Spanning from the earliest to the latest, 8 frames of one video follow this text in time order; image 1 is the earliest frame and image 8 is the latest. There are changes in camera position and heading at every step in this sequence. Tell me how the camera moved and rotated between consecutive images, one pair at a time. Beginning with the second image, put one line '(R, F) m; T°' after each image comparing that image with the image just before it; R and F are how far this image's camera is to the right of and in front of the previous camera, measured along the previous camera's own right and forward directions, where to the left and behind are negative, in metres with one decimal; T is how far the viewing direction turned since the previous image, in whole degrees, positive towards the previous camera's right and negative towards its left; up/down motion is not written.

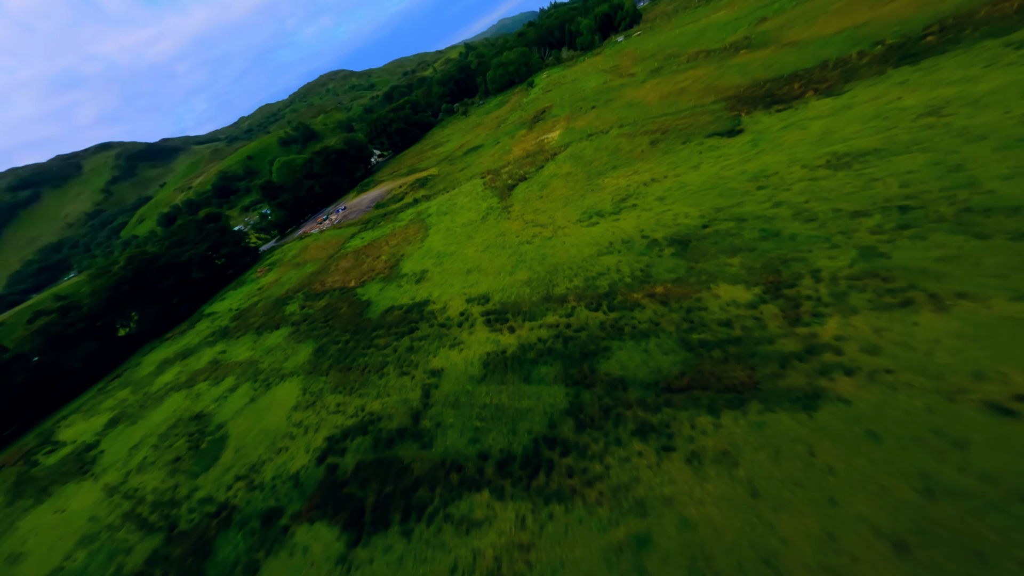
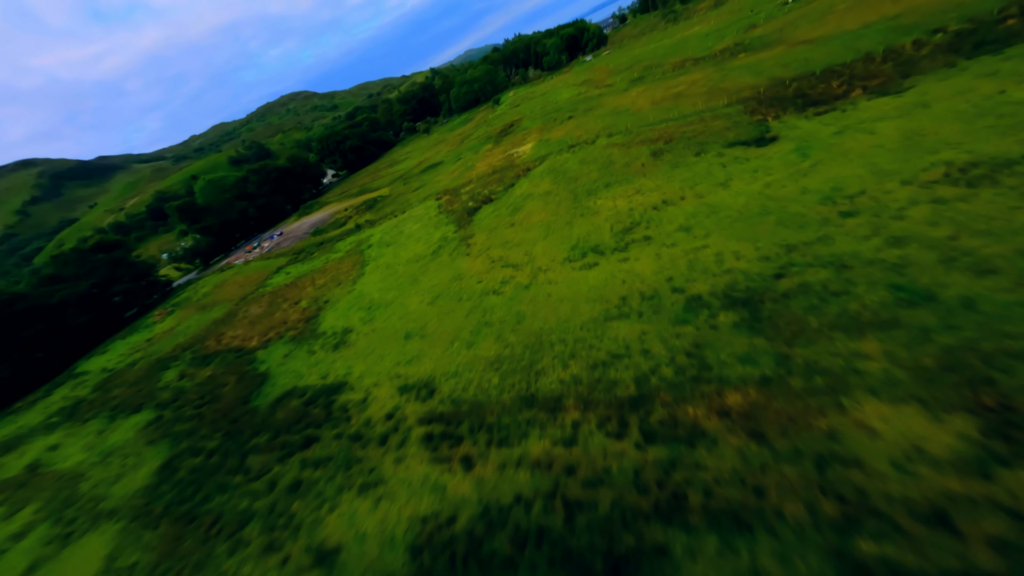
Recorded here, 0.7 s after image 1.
(+0.6, +8.7) m; +5°
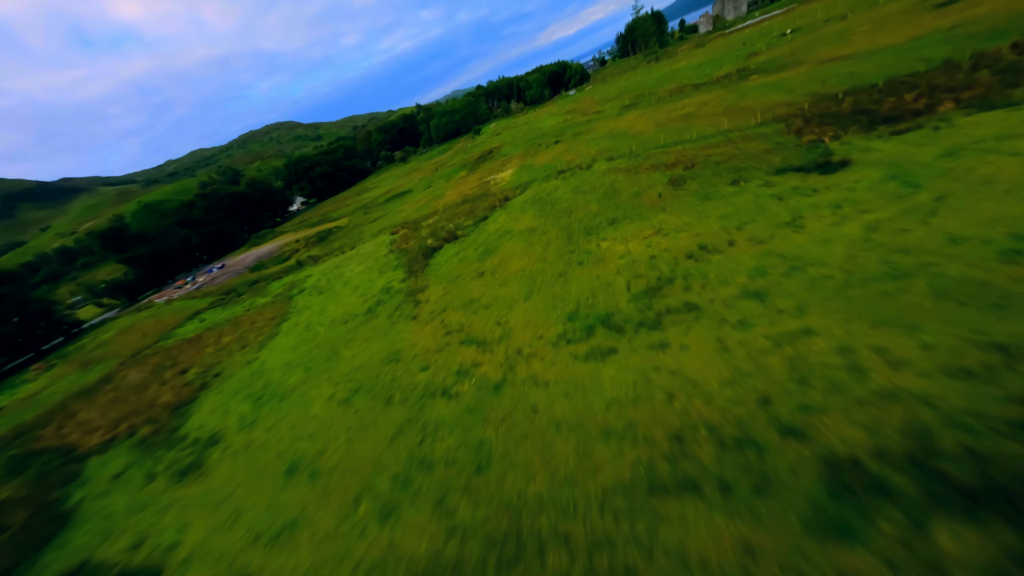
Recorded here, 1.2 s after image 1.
(+0.7, +7.2) m; +3°
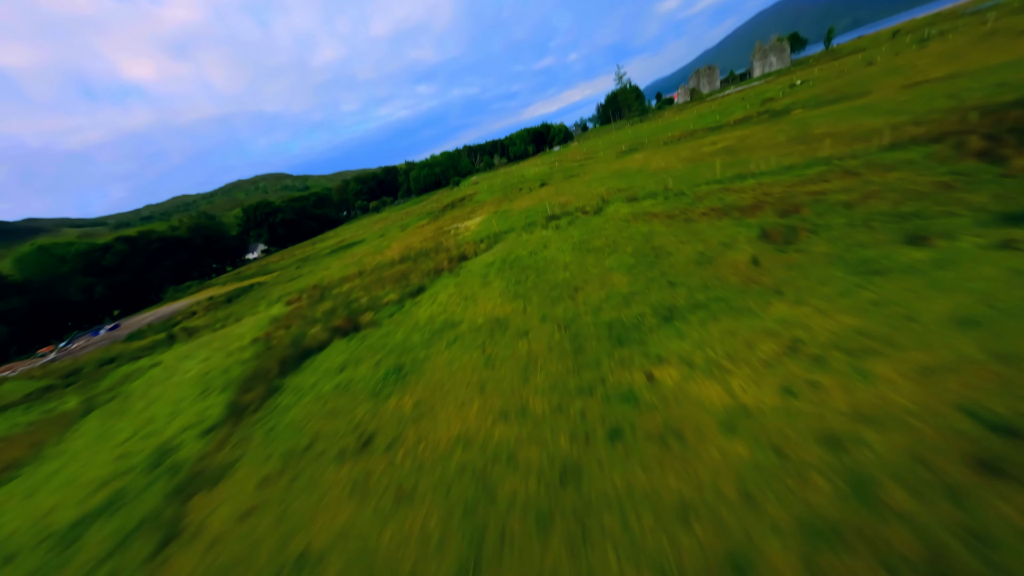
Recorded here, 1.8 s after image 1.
(+1.0, +9.7) m; +3°
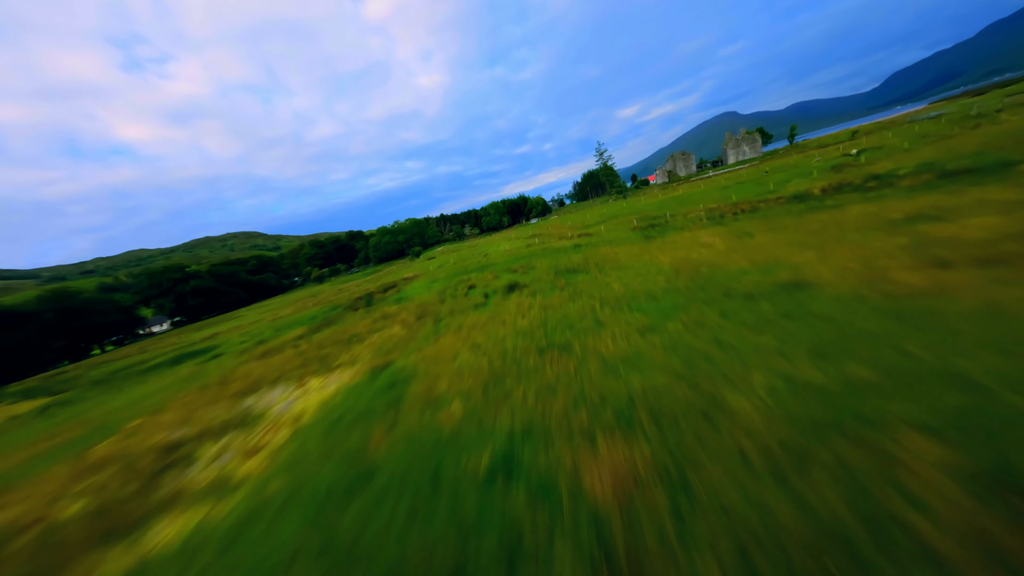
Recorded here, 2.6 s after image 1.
(+1.5, +14.5) m; +4°
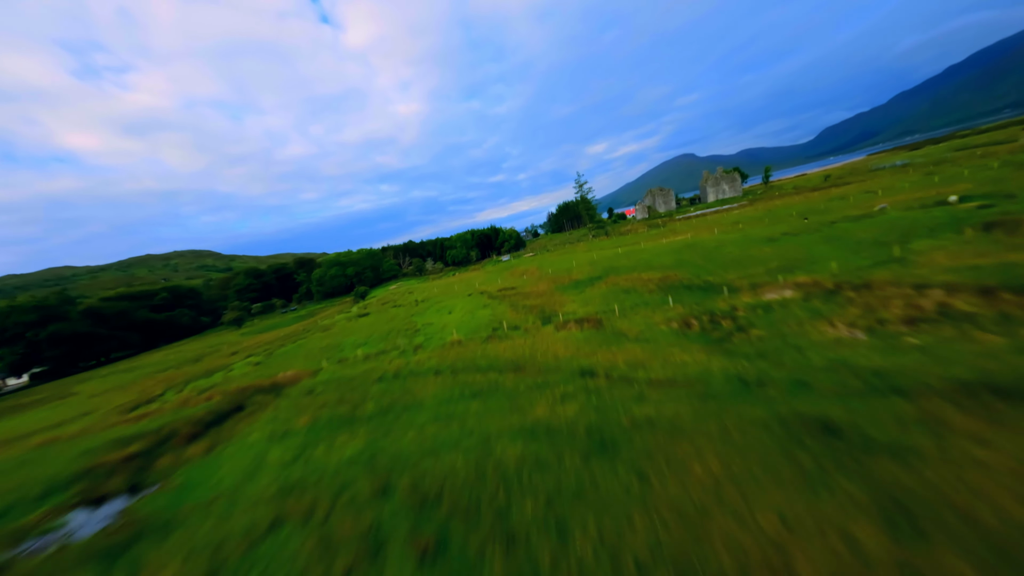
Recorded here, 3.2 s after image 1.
(+1.0, +11.6) m; +4°
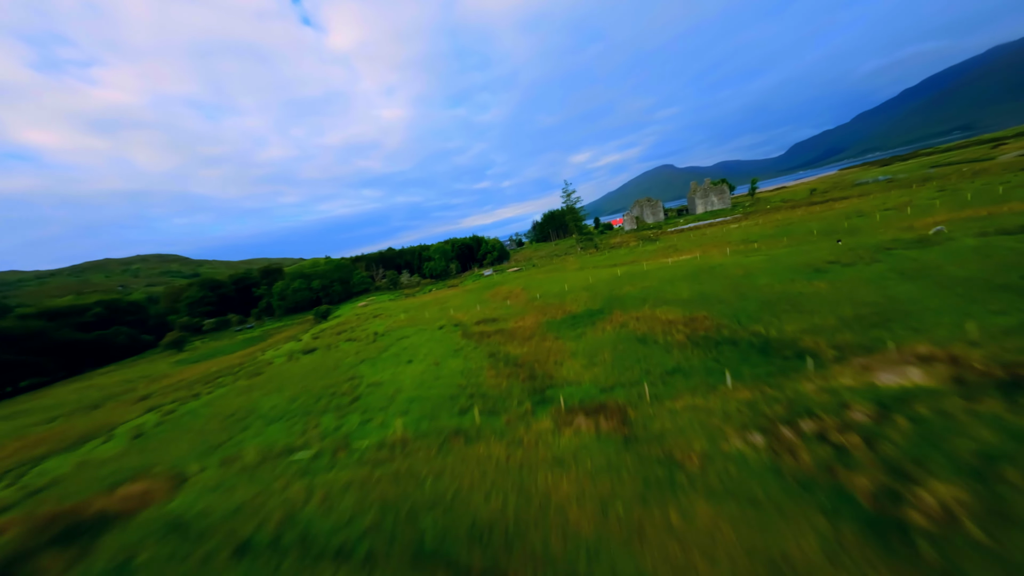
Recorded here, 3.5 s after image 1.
(+0.2, +5.8) m; +3°
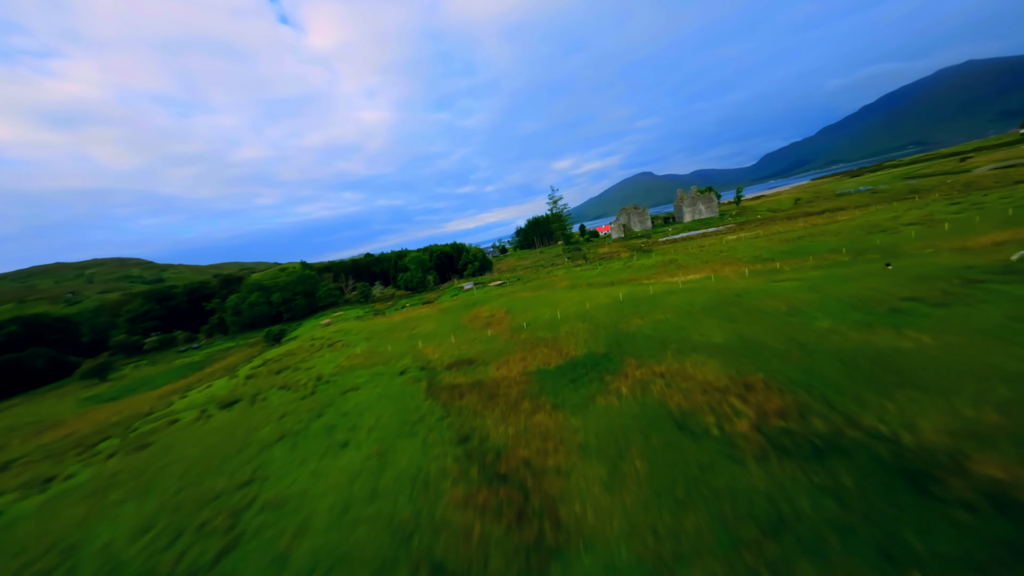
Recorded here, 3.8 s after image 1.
(+0.1, +5.6) m; +3°
